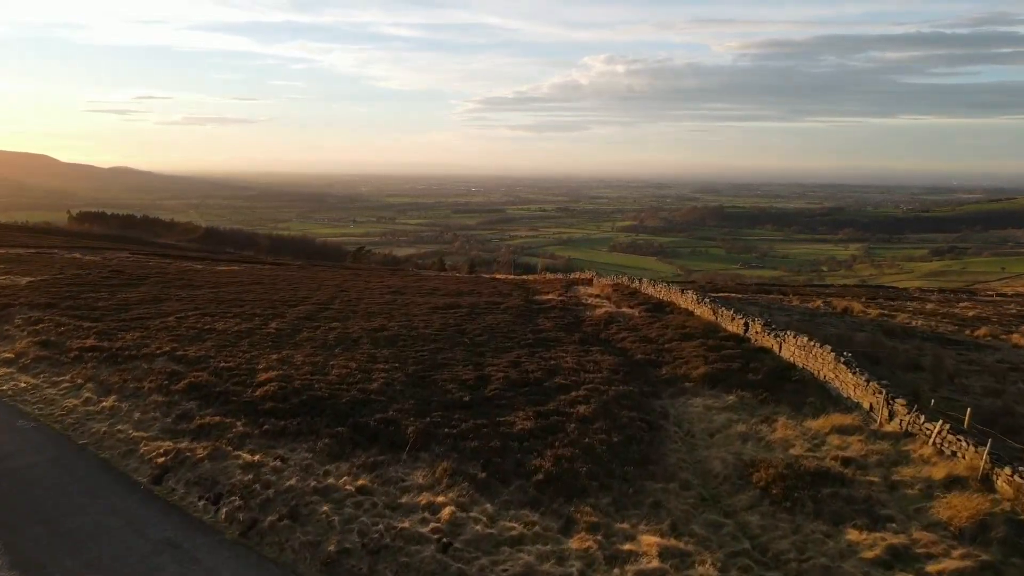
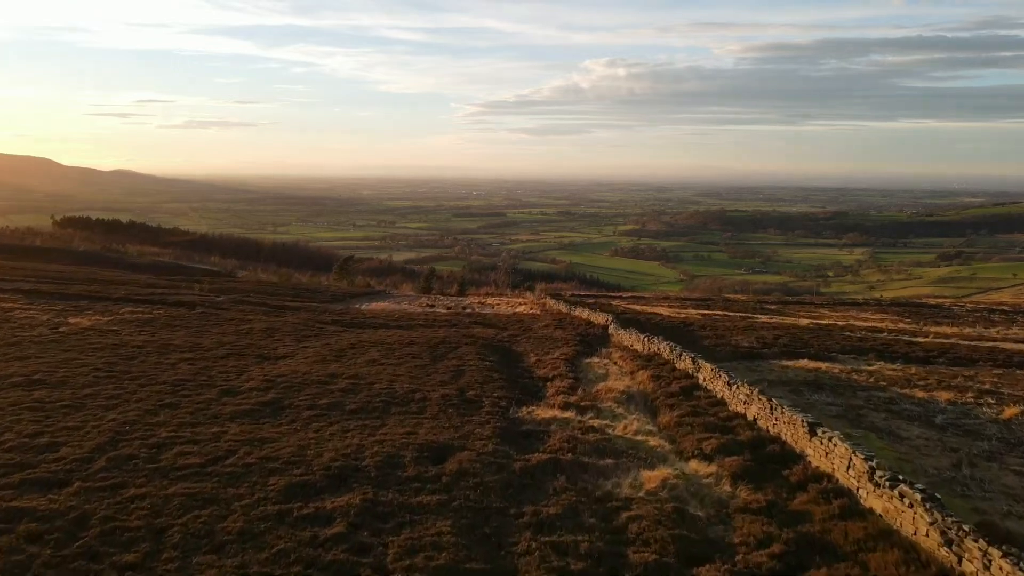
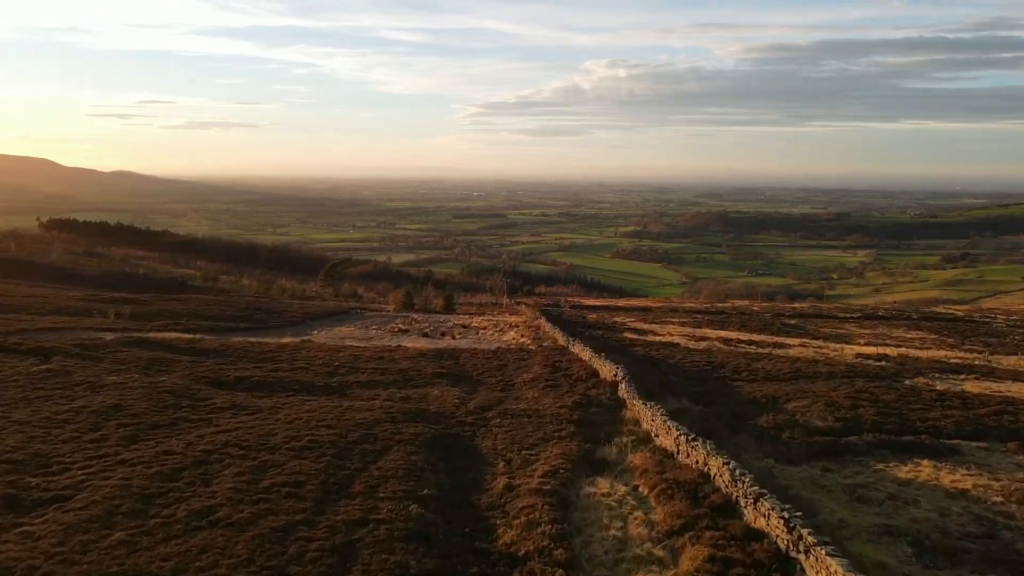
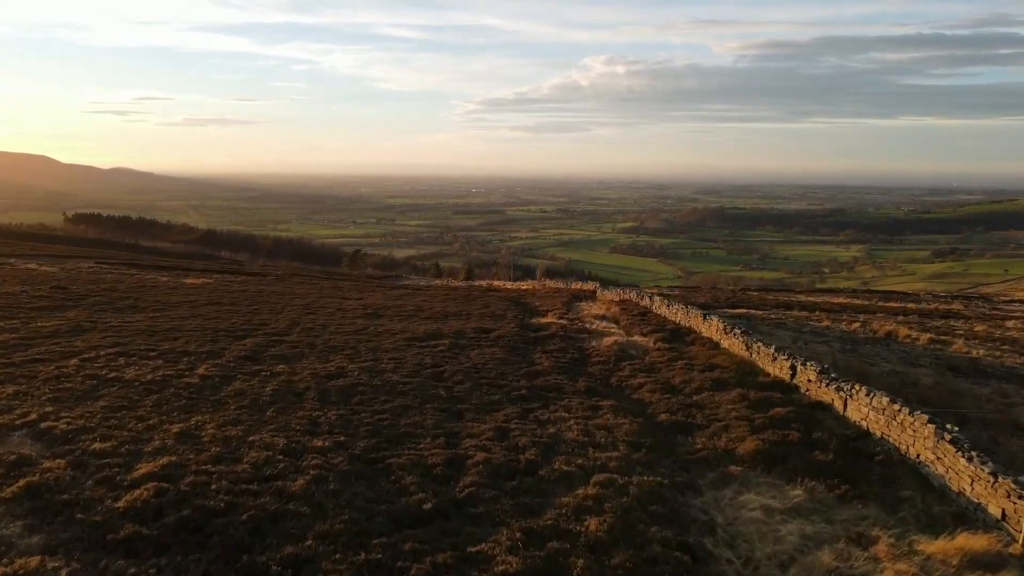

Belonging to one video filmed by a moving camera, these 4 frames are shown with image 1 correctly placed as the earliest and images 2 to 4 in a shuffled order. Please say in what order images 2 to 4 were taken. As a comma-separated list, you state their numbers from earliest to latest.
4, 2, 3
